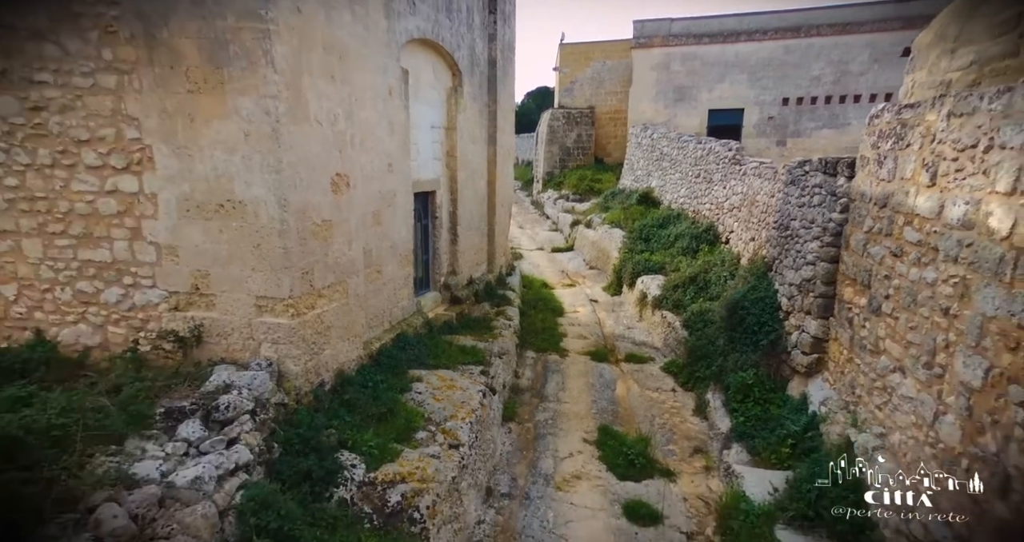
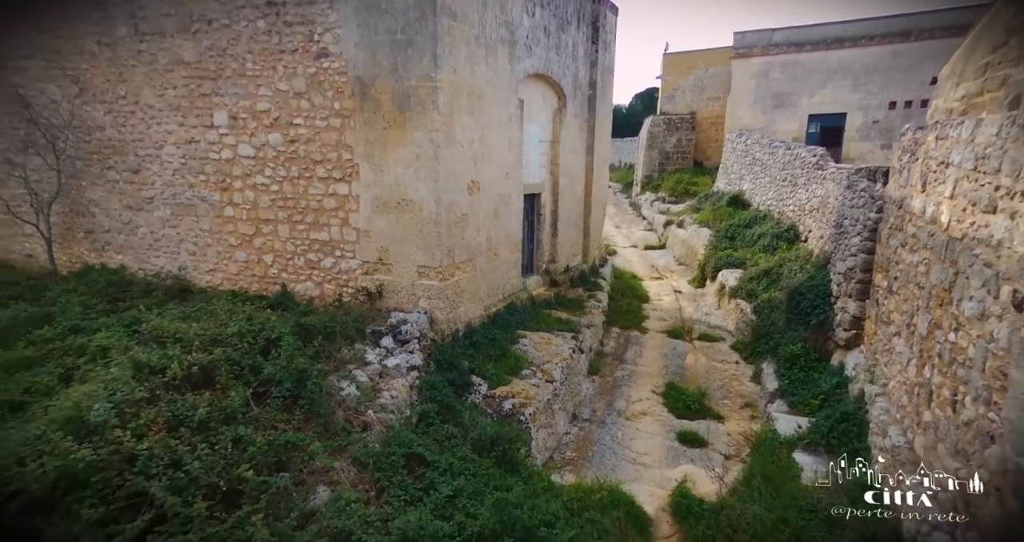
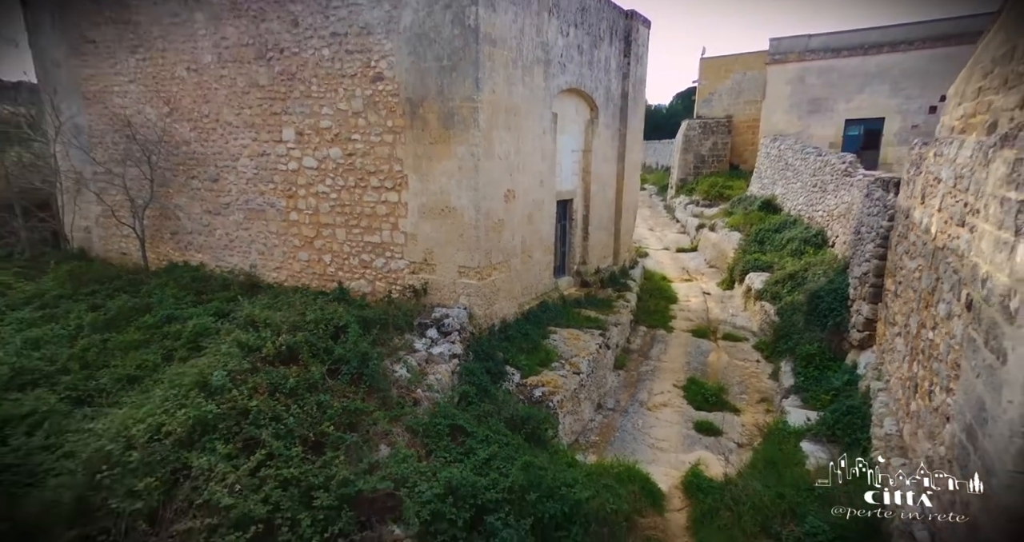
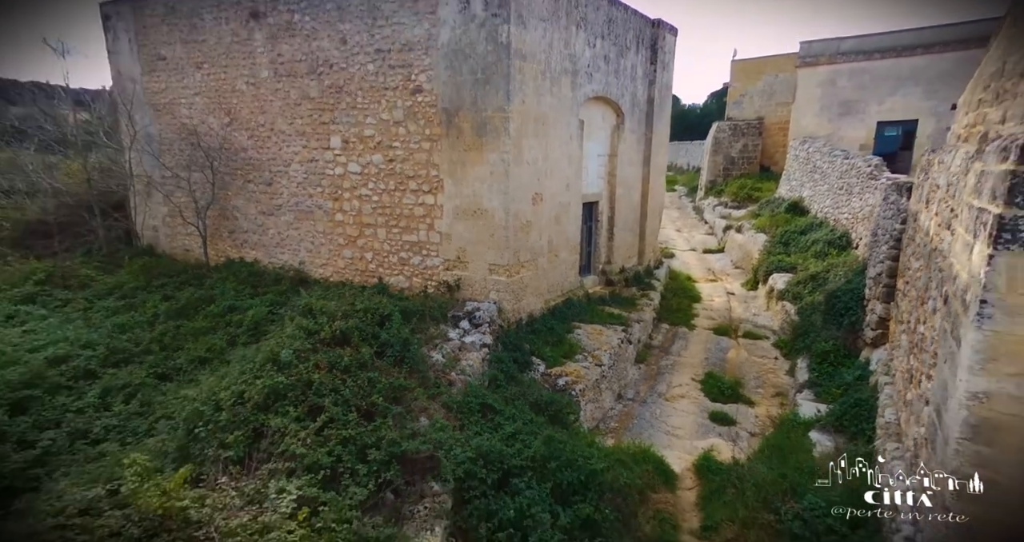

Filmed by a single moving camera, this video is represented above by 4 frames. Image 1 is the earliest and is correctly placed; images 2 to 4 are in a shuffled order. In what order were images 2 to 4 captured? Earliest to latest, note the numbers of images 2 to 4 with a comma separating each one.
2, 3, 4
